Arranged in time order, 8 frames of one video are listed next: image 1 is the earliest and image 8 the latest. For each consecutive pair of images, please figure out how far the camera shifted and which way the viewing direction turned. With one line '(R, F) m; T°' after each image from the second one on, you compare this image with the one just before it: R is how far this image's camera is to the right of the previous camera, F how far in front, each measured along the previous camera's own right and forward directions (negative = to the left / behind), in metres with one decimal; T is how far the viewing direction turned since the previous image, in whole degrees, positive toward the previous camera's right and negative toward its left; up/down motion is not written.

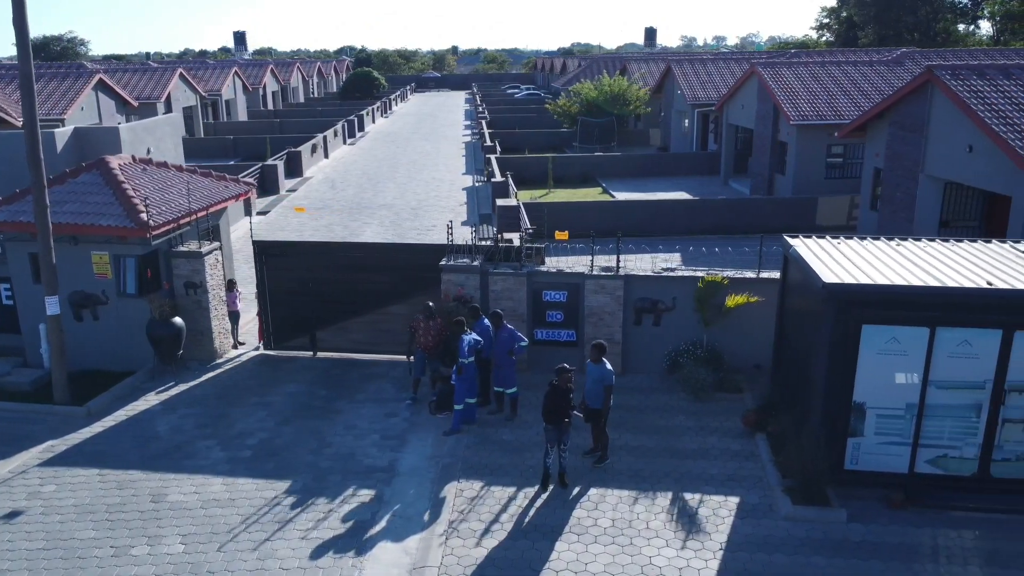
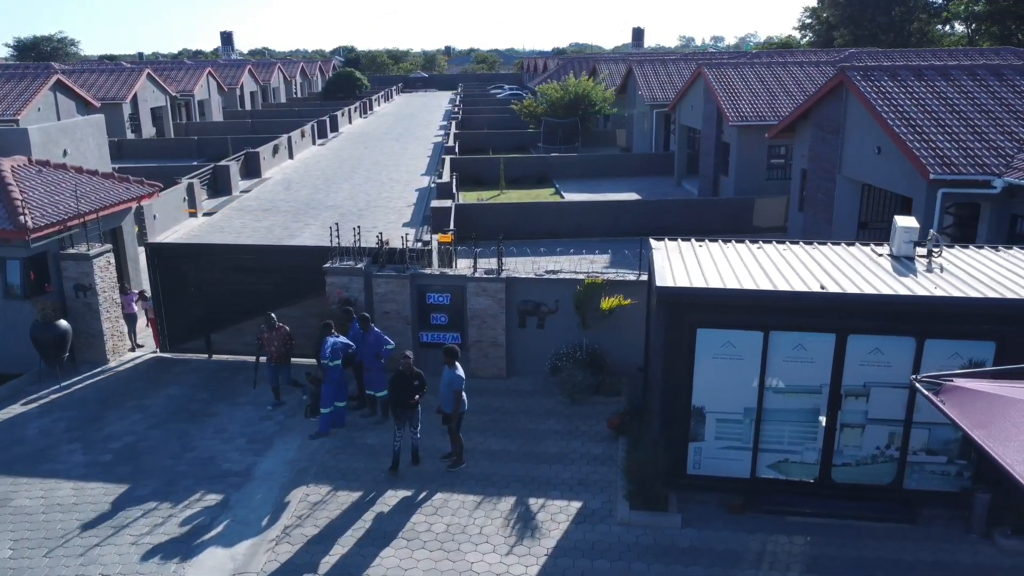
(+1.9, +0.1) m; 0°
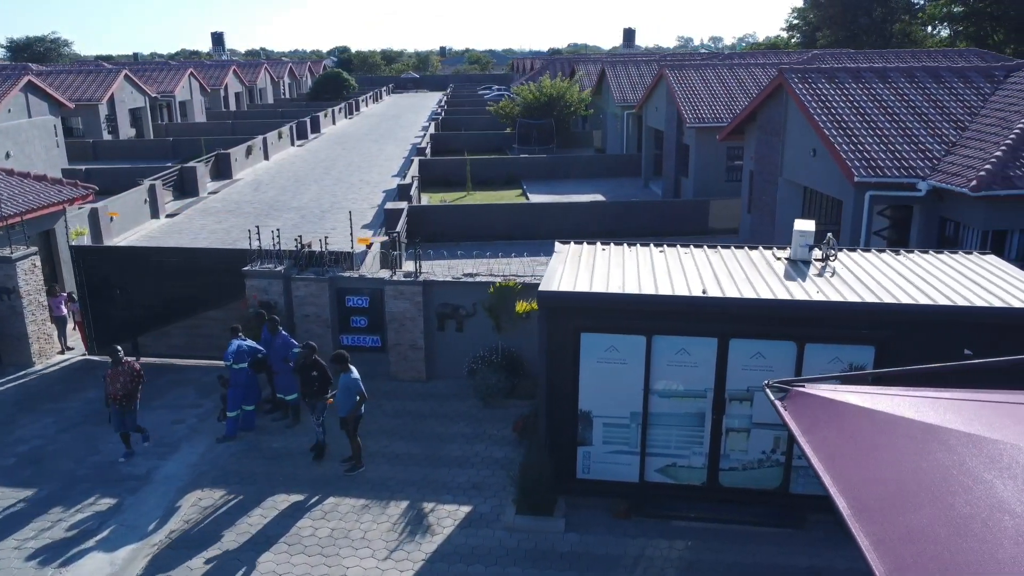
(+1.3, 0.0) m; 0°
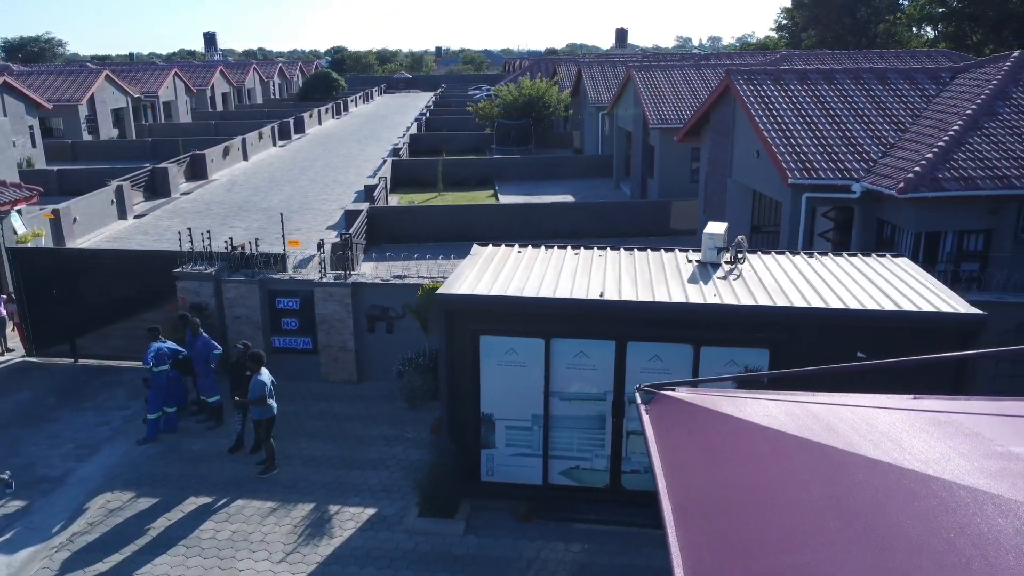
(+1.1, 0.0) m; 0°
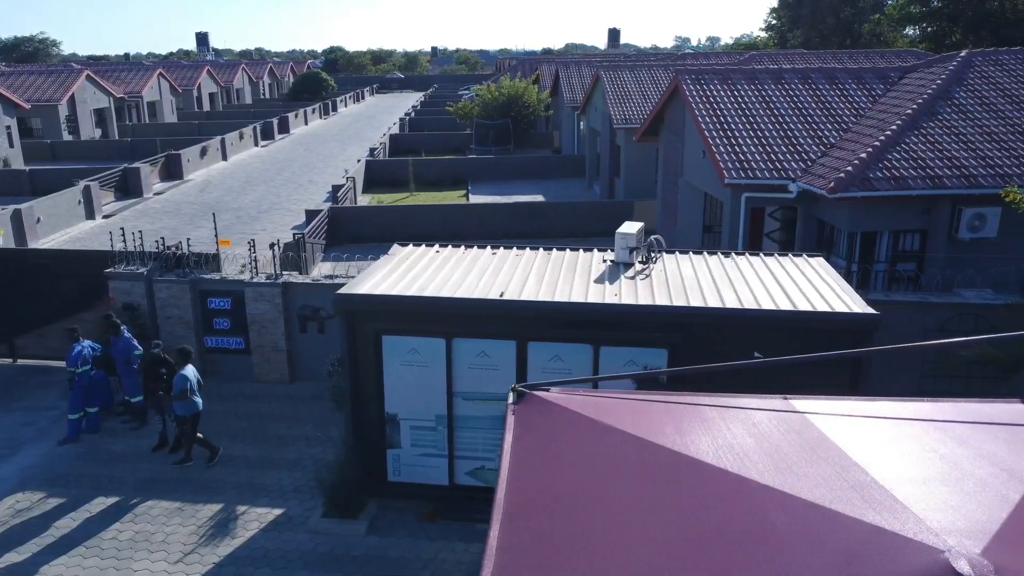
(+1.1, 0.0) m; 0°
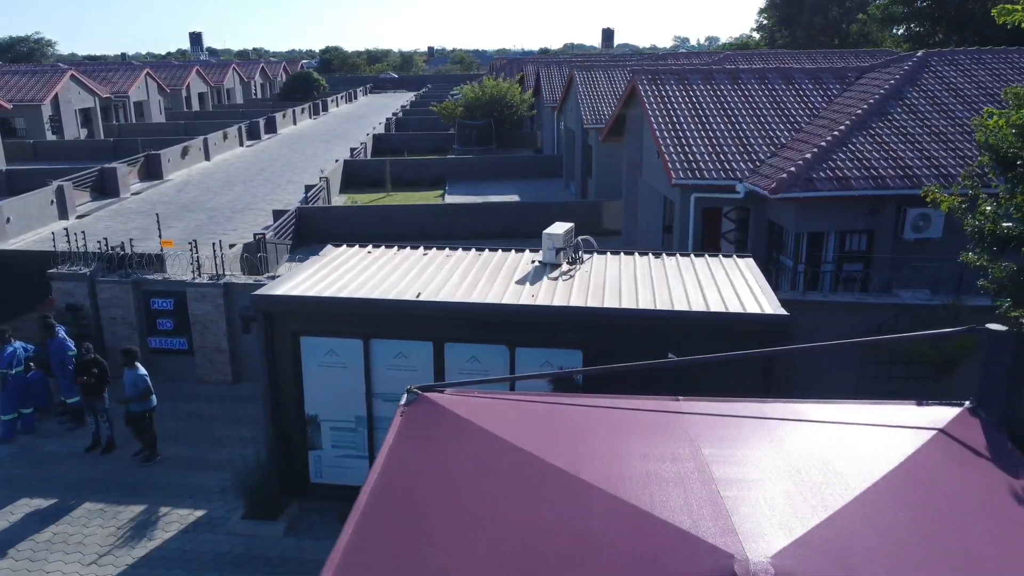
(+0.9, 0.0) m; 0°
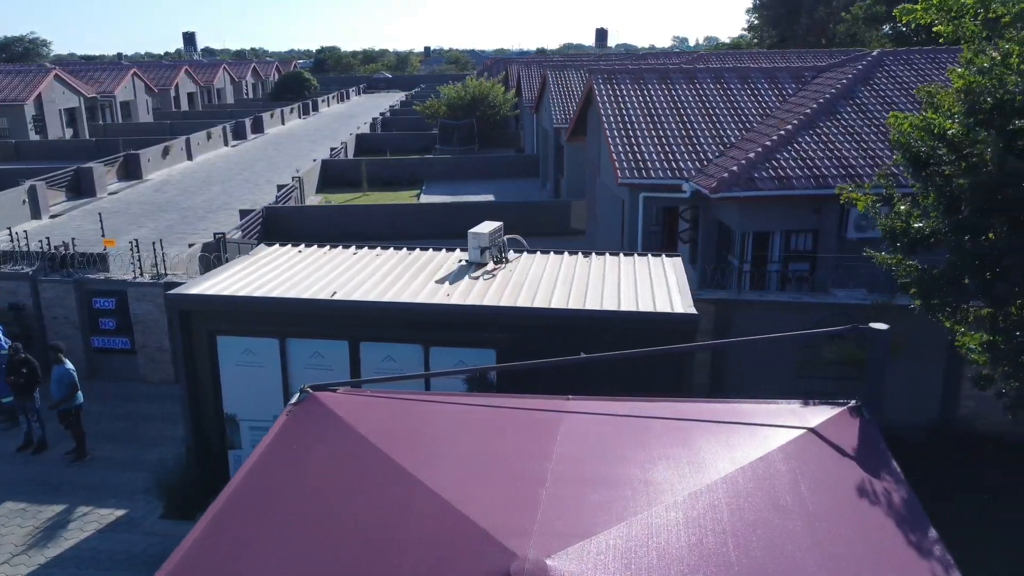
(+0.9, 0.0) m; 0°
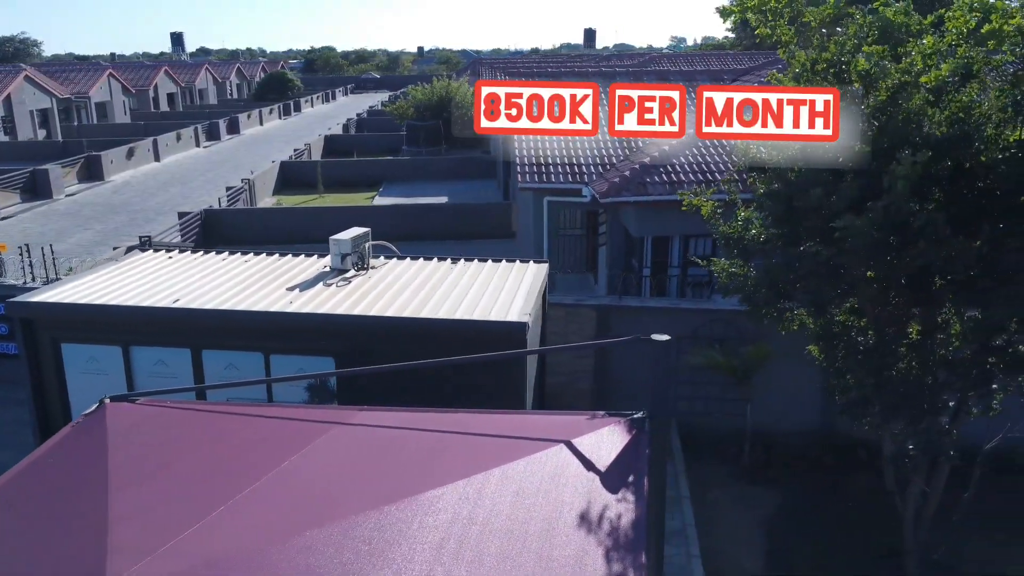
(+1.7, 0.0) m; 0°
